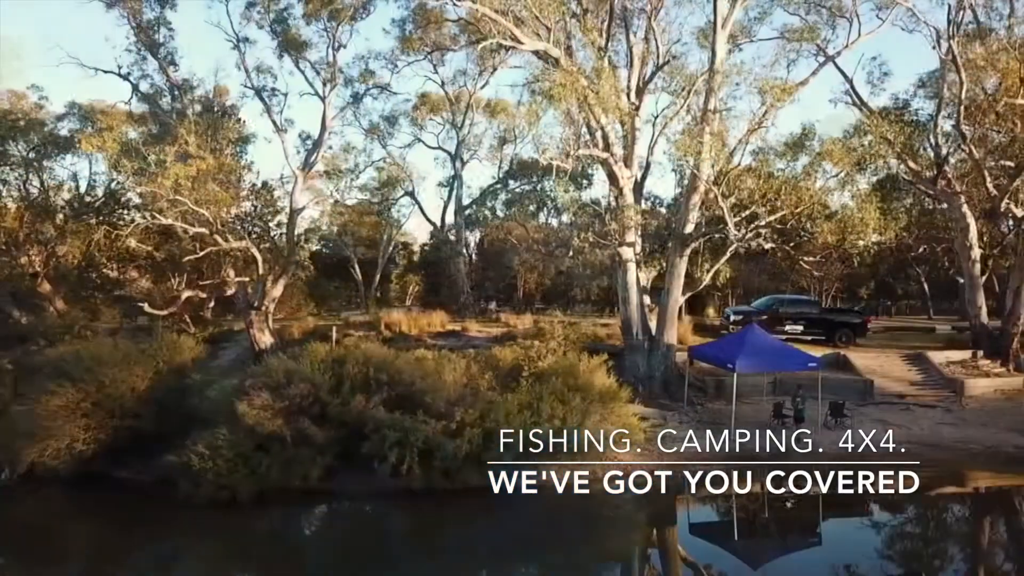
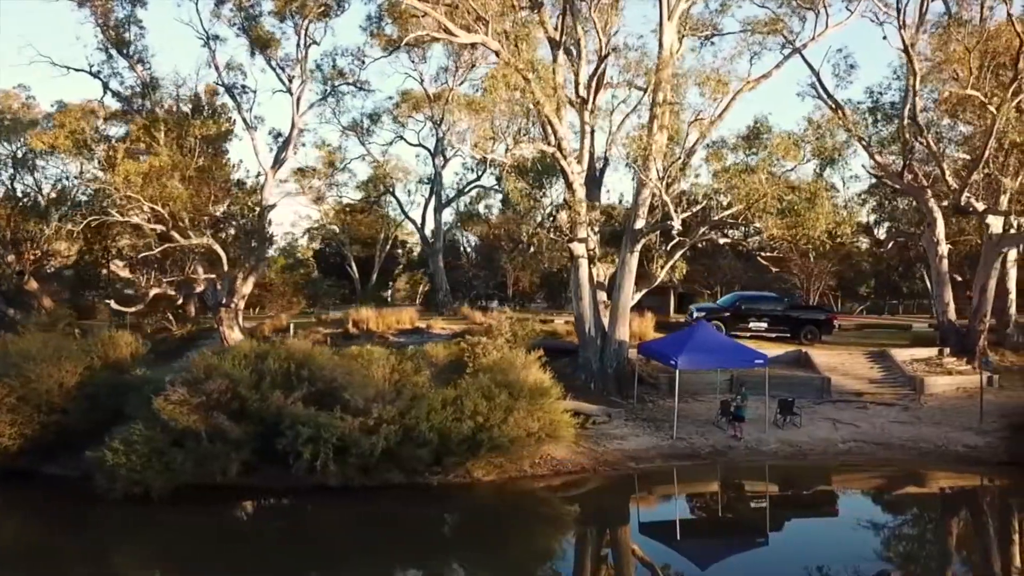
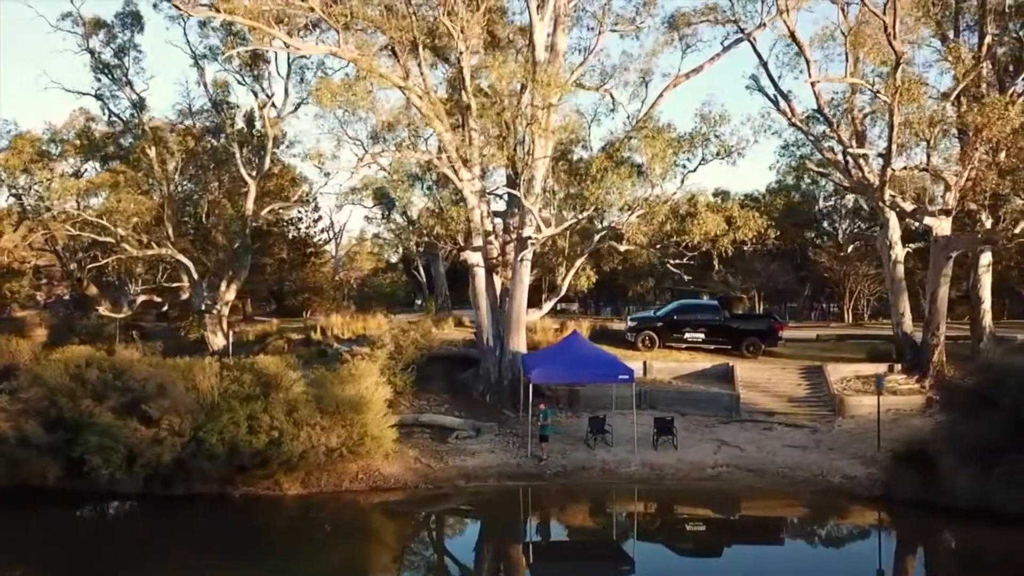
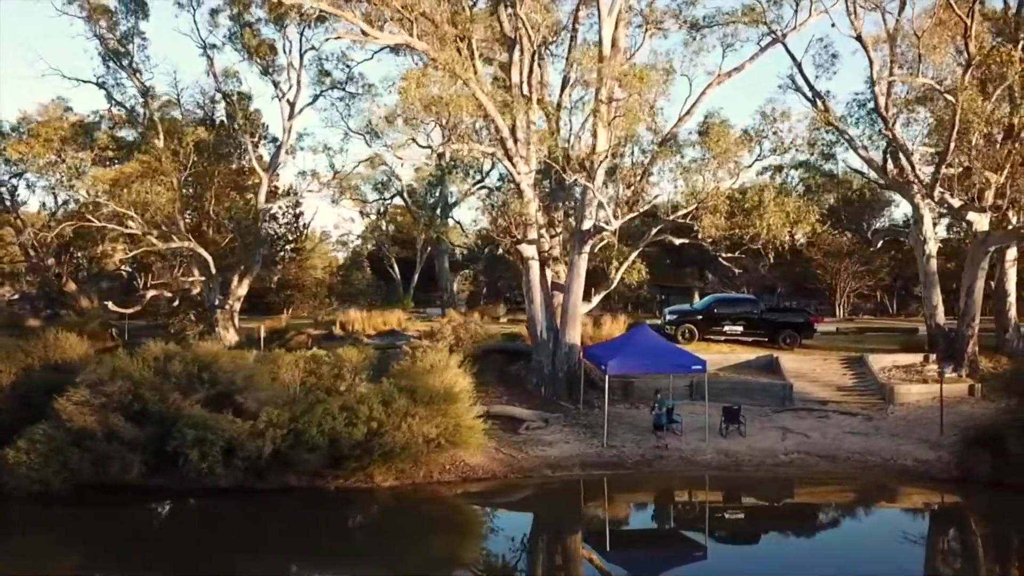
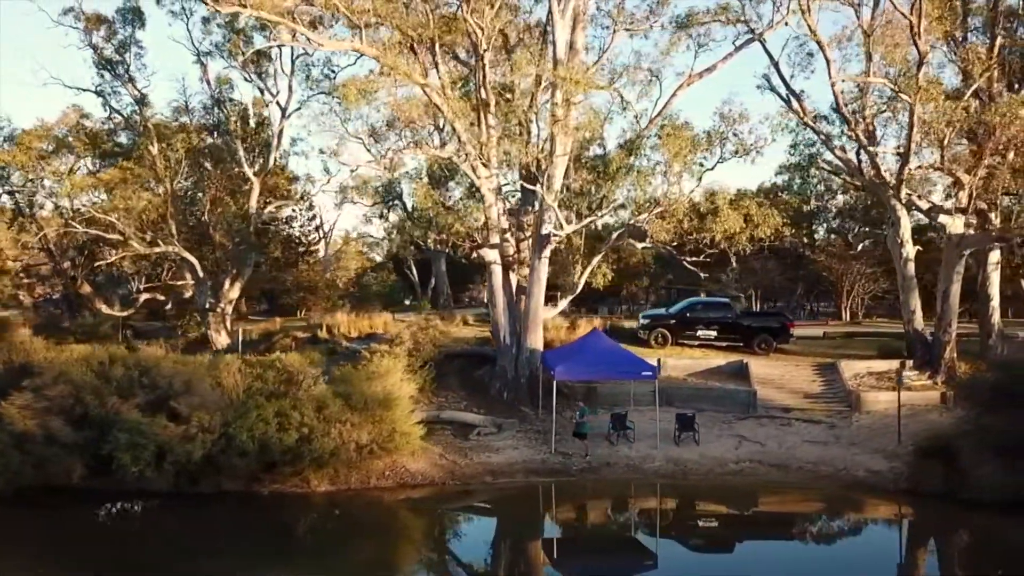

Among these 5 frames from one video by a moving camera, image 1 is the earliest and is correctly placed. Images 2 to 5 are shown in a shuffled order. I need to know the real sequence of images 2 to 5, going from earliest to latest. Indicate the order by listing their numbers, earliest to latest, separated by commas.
2, 4, 5, 3
